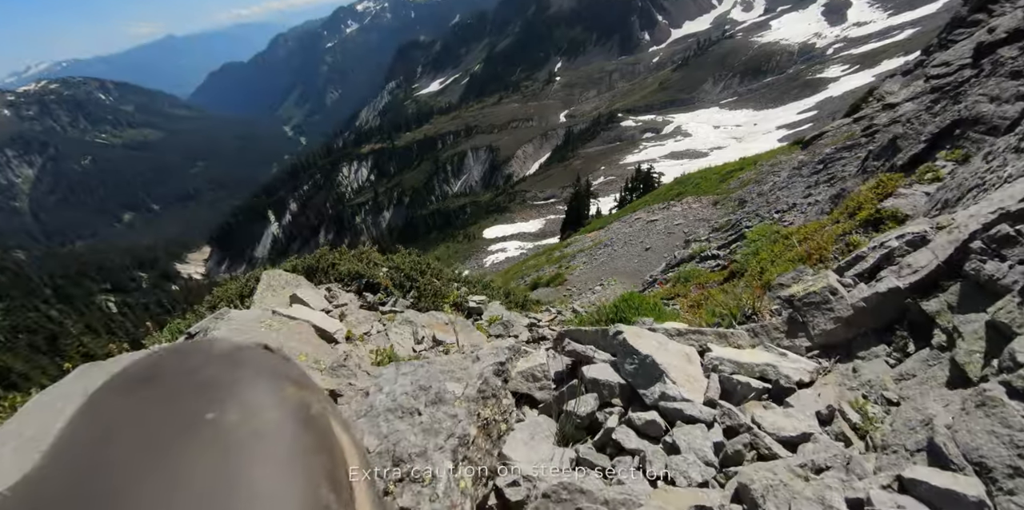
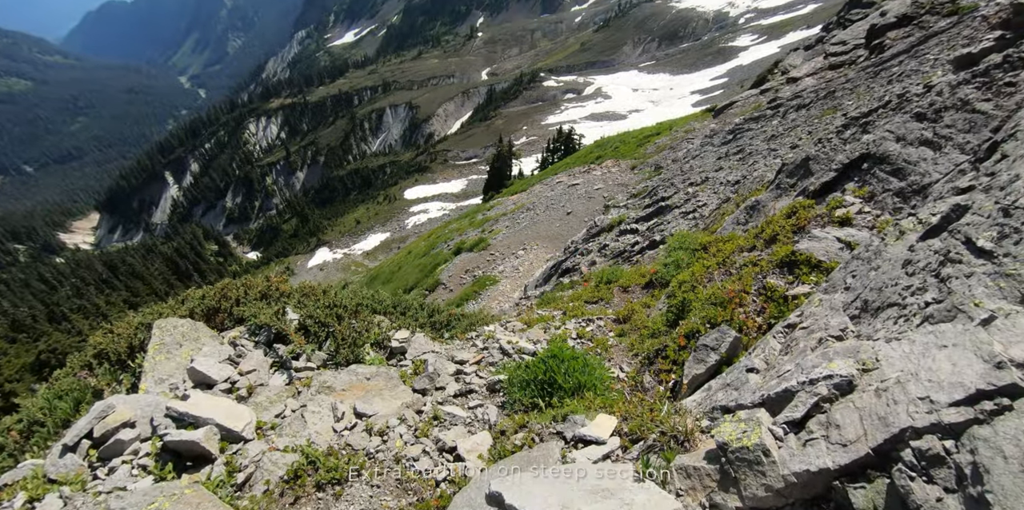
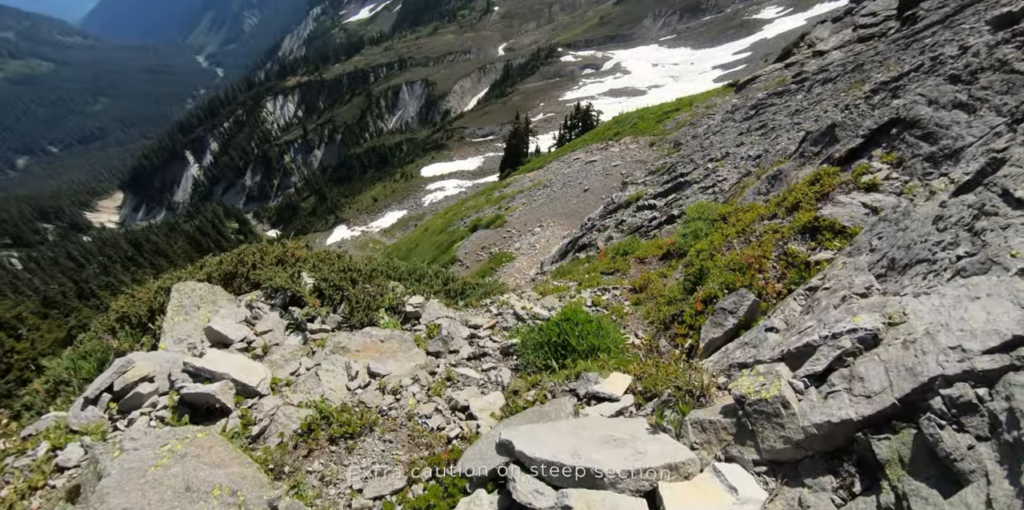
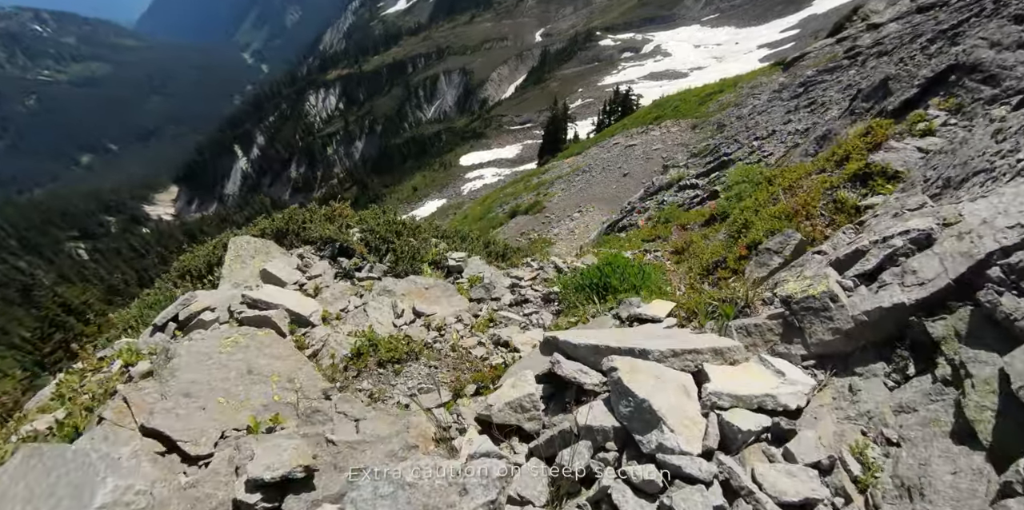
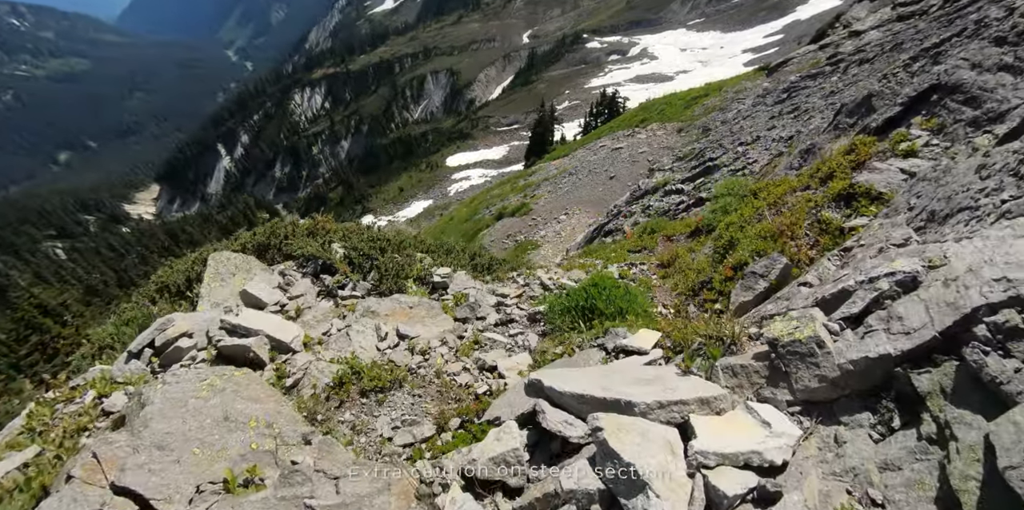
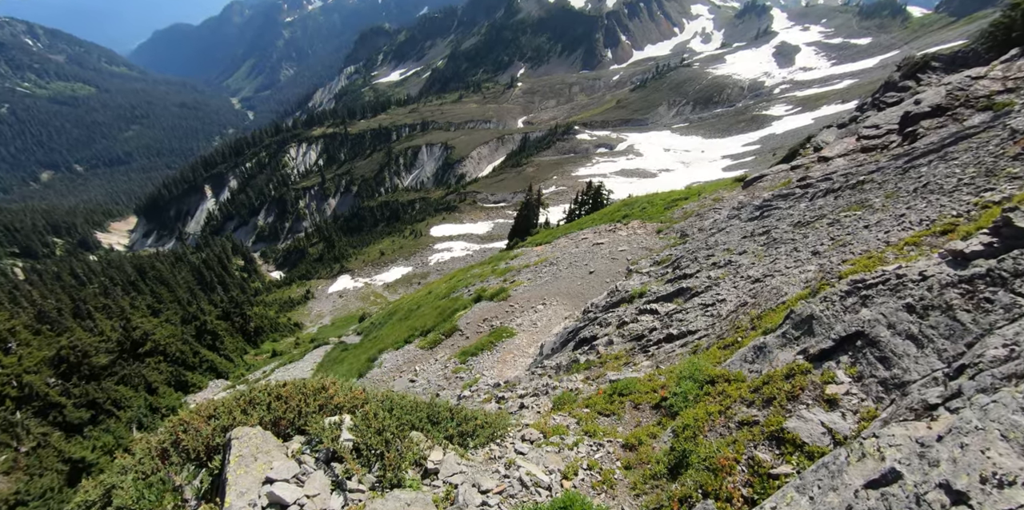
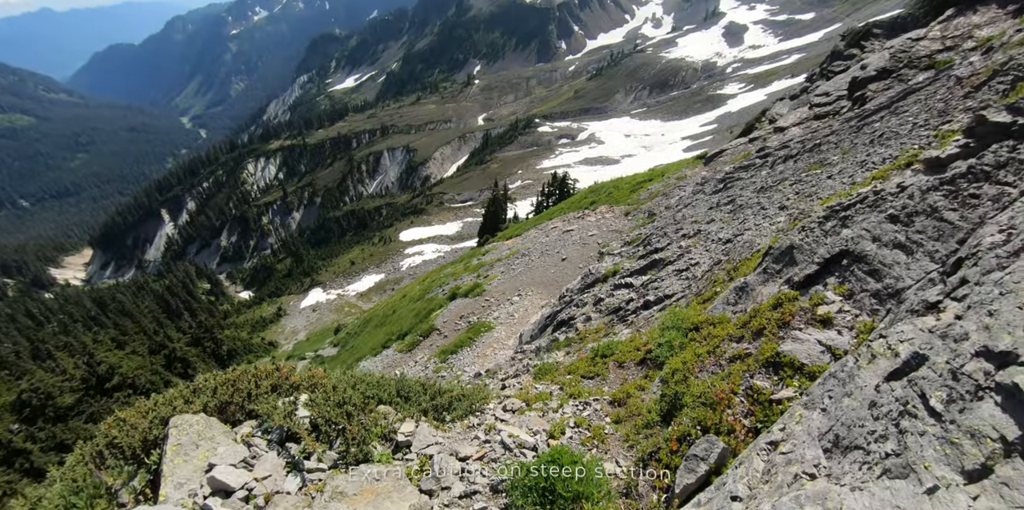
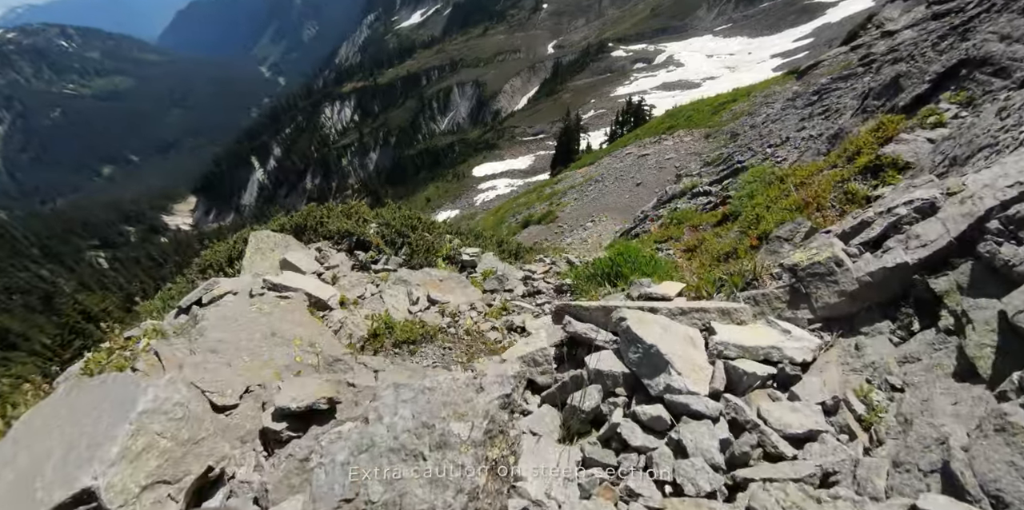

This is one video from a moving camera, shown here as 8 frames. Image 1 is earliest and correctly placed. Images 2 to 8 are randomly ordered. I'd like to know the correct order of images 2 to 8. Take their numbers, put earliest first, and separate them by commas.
8, 4, 5, 3, 2, 7, 6
